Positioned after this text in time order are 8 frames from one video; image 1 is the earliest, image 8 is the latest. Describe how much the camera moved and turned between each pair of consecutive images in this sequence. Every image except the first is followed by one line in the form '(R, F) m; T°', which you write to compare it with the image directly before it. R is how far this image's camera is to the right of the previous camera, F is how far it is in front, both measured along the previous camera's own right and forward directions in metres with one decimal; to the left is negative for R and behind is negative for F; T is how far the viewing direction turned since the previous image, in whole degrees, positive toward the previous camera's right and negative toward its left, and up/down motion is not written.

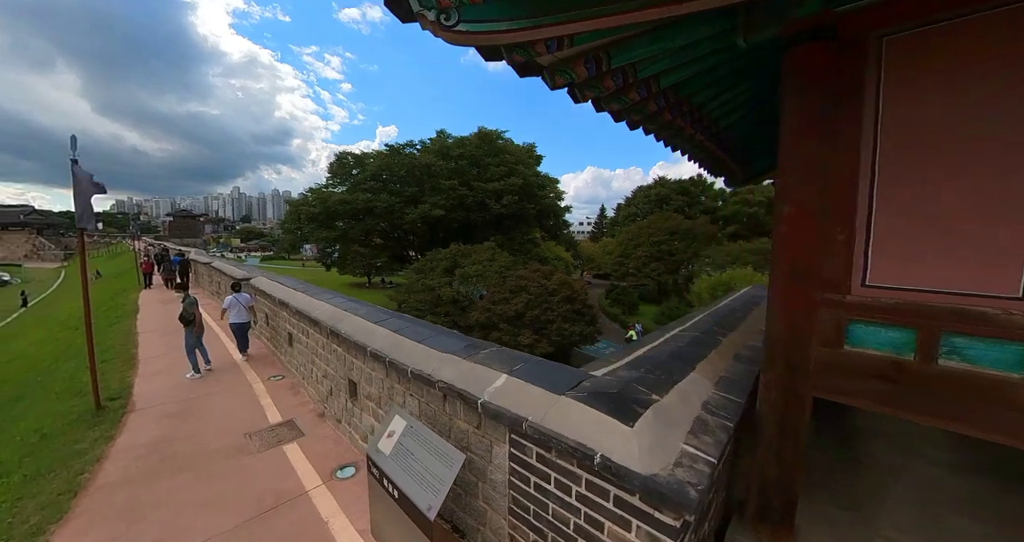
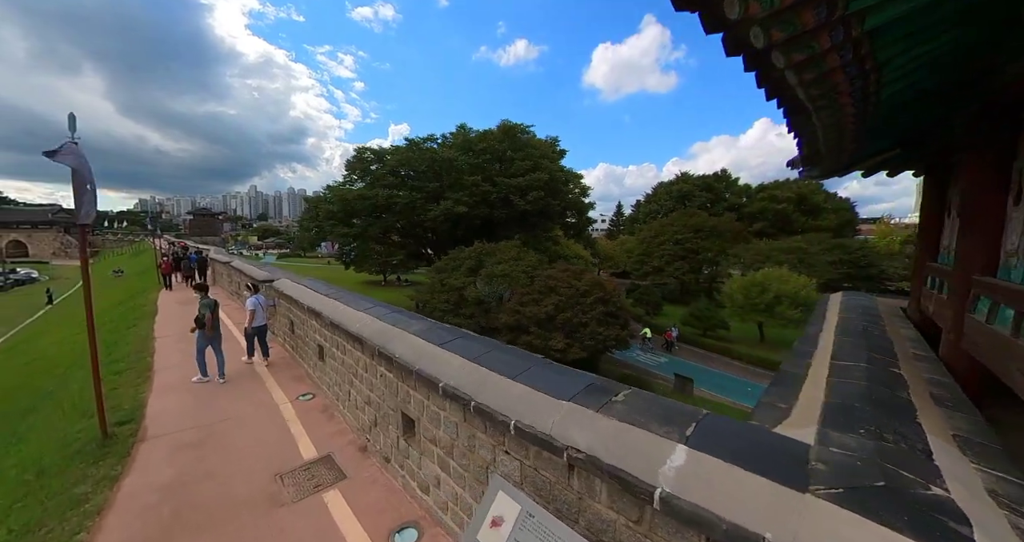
(-0.7, +0.8) m; -2°
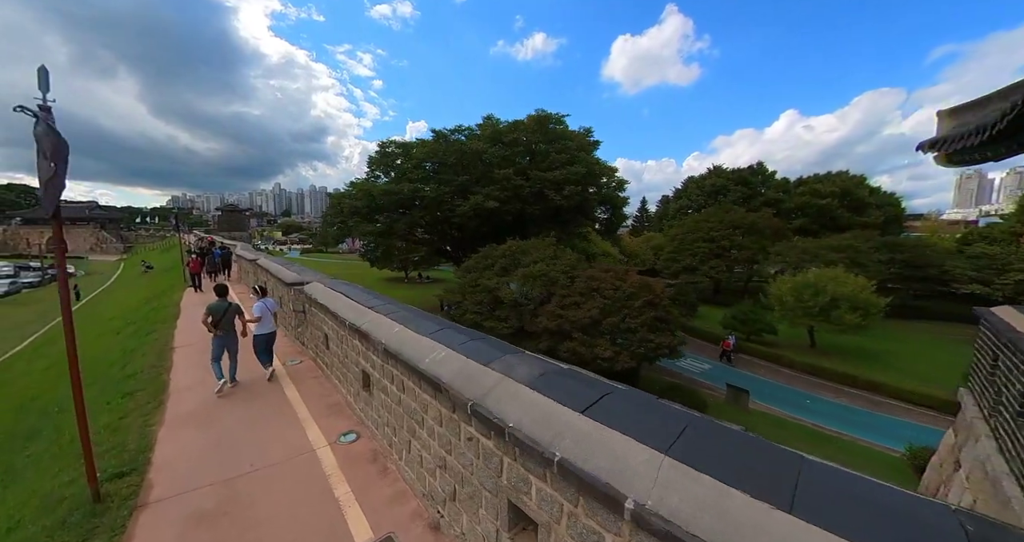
(-0.8, +1.1) m; -2°
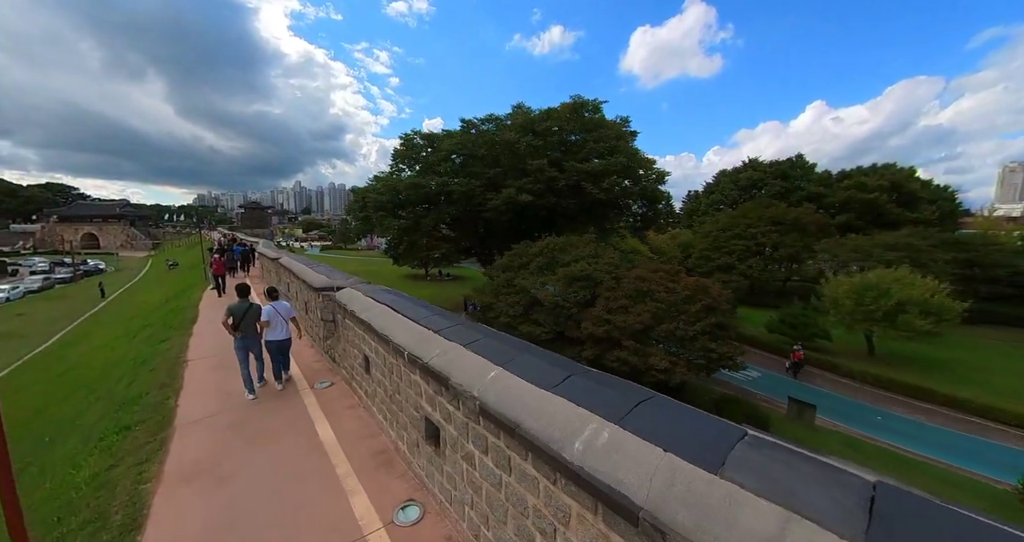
(-0.8, +1.1) m; -2°
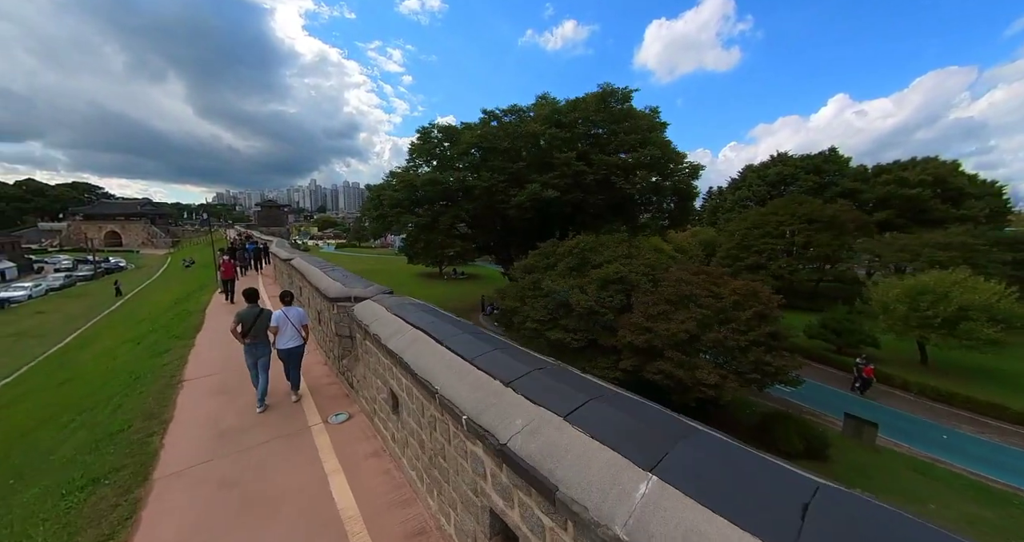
(-0.5, +1.0) m; -2°
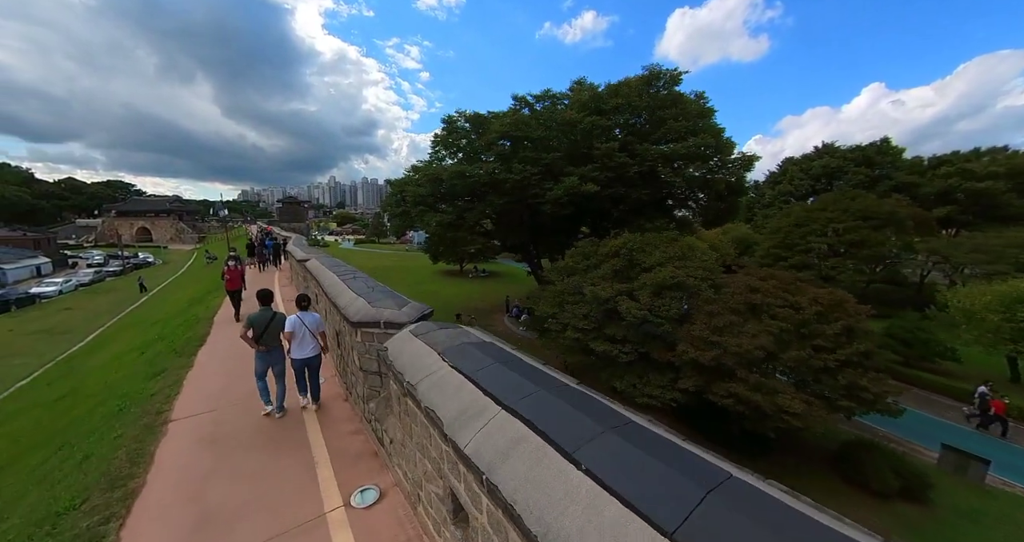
(-0.7, +1.3) m; -2°
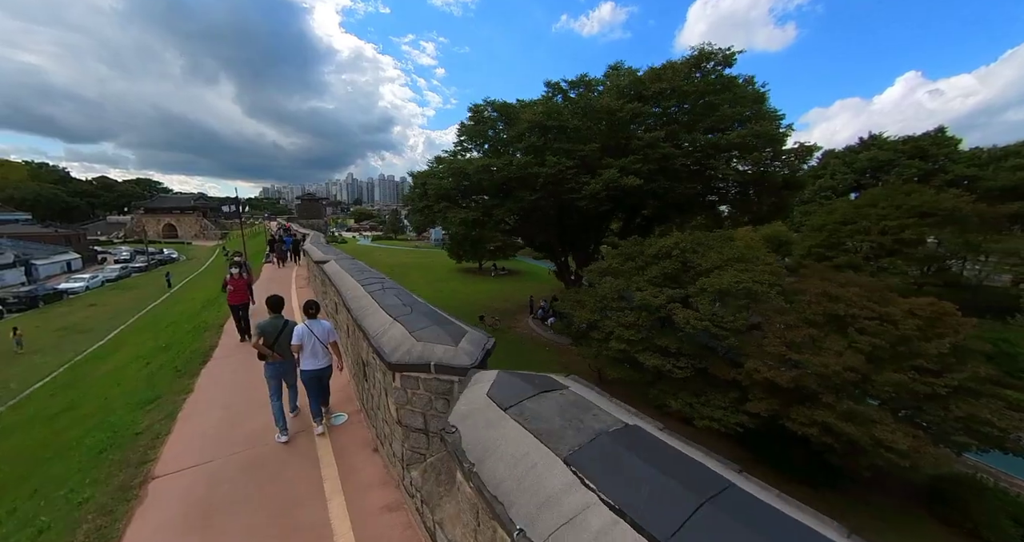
(-0.6, +1.0) m; -2°
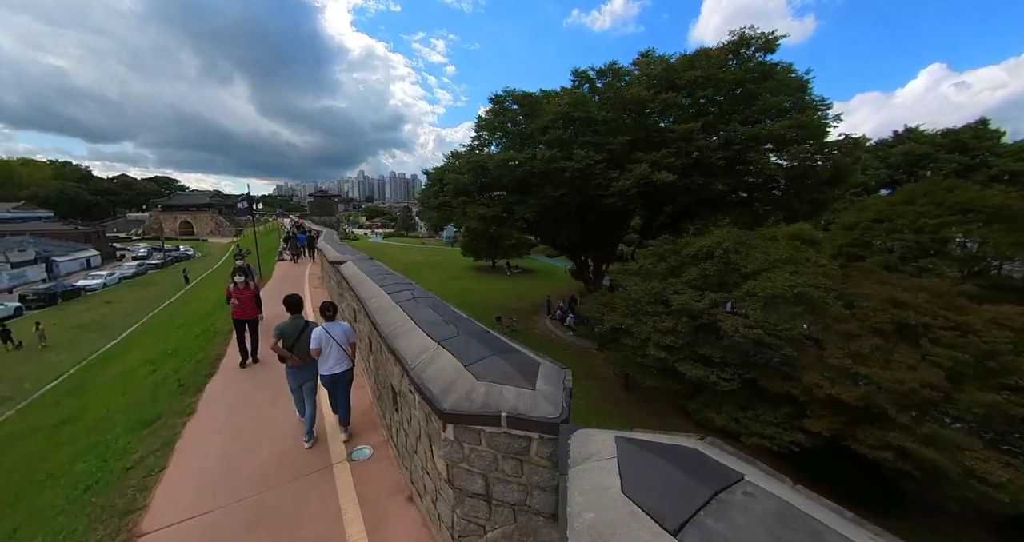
(-0.4, +0.7) m; -1°
